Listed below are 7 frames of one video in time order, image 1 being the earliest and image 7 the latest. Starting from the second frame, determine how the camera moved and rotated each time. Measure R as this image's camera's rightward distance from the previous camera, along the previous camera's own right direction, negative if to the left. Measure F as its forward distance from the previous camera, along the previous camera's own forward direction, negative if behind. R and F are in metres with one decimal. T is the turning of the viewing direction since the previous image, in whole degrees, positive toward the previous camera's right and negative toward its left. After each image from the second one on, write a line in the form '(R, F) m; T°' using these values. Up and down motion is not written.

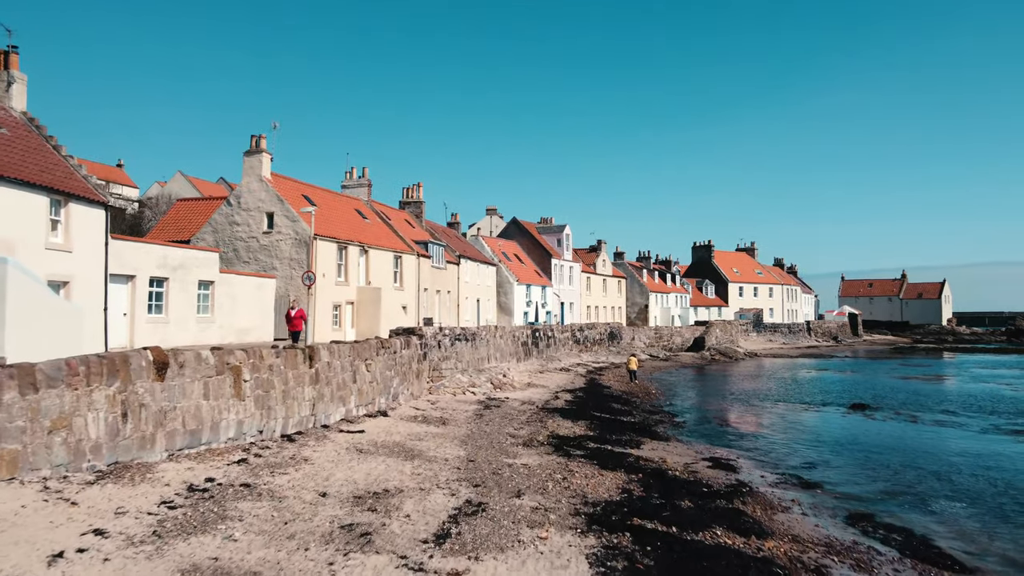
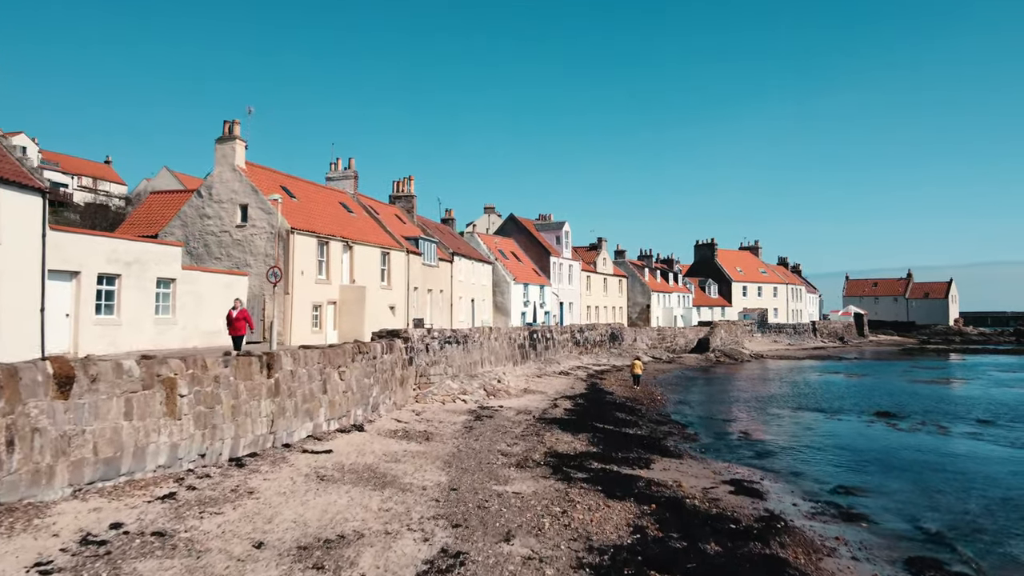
(+0.1, +2.3) m; 0°
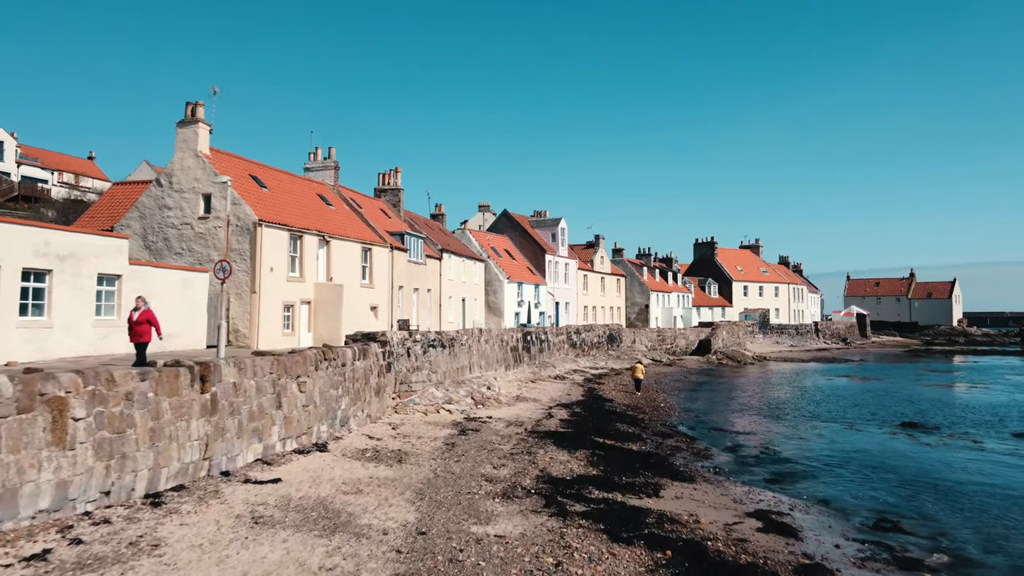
(+0.2, +2.4) m; 0°
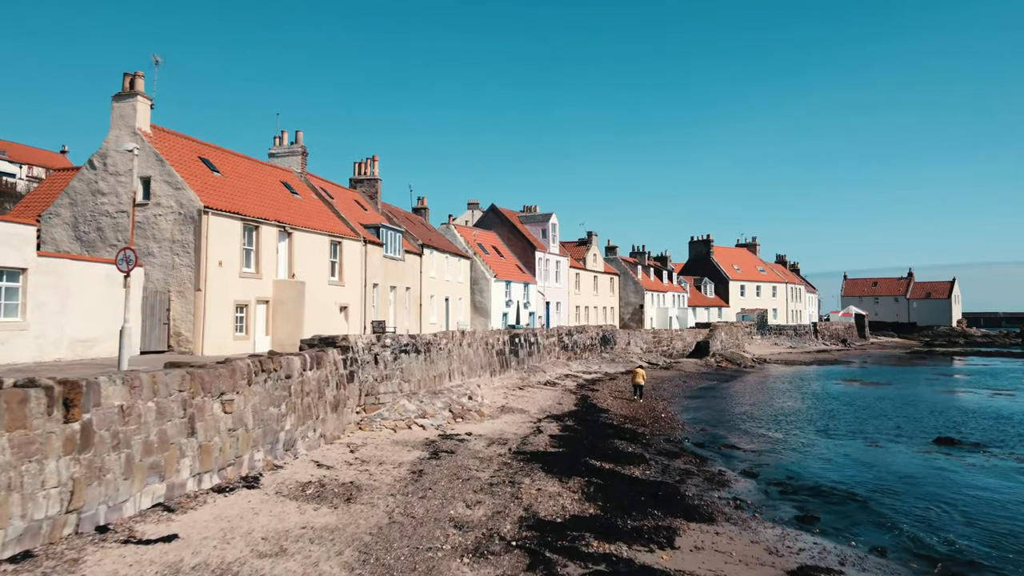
(+0.2, +3.0) m; +1°
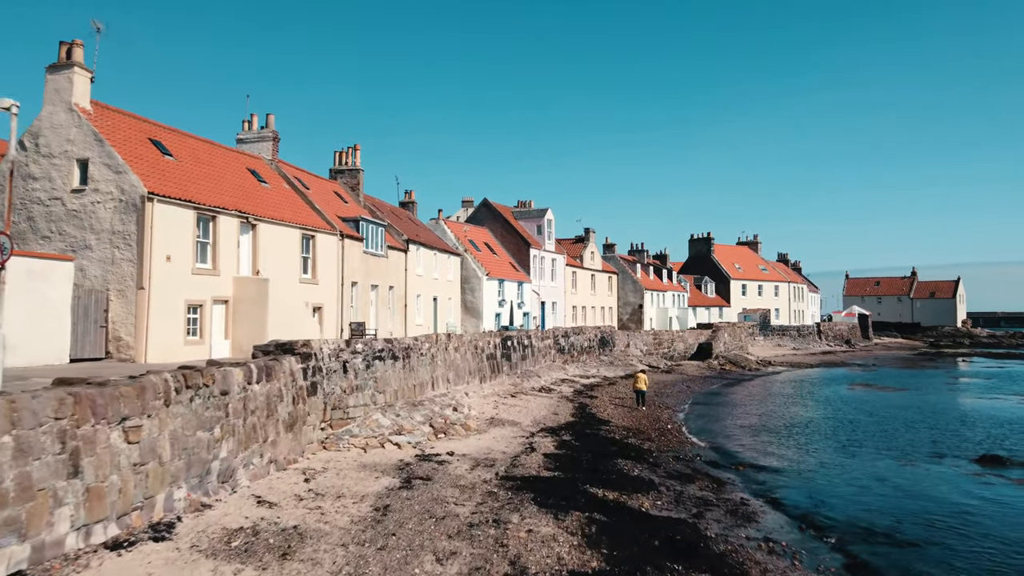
(+0.2, +2.6) m; 0°
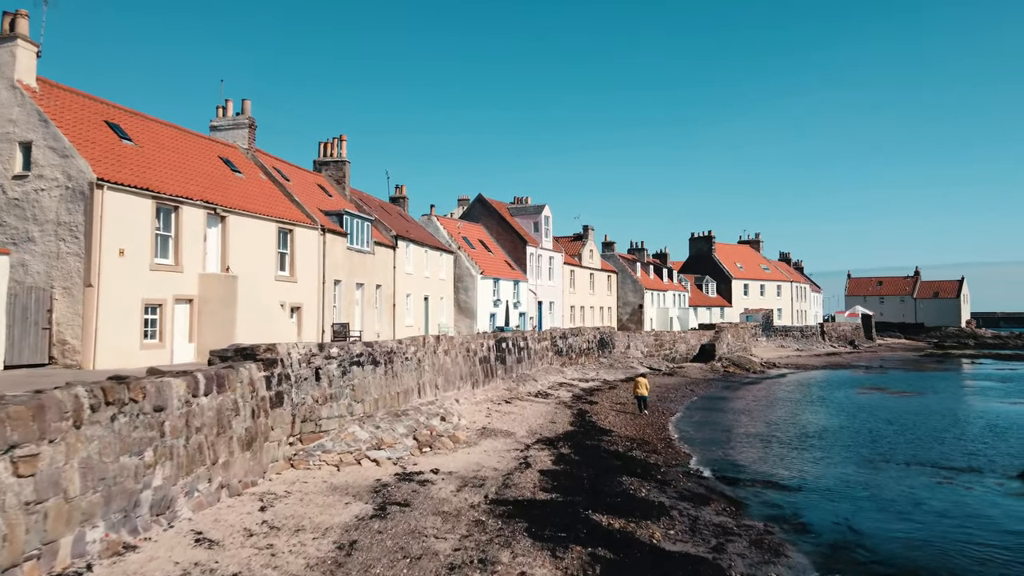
(+0.1, +1.9) m; 0°
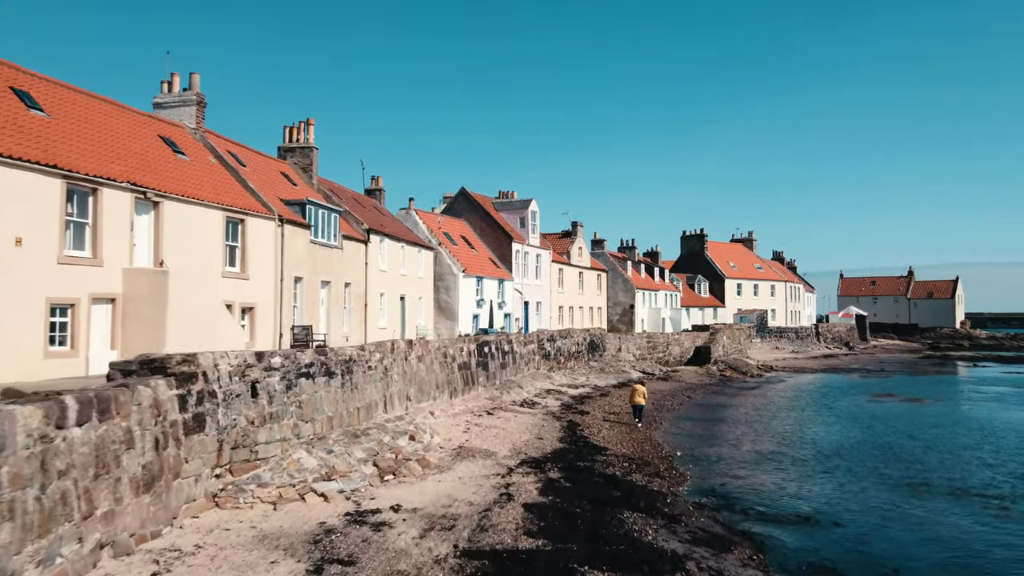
(+0.1, +2.8) m; +1°
